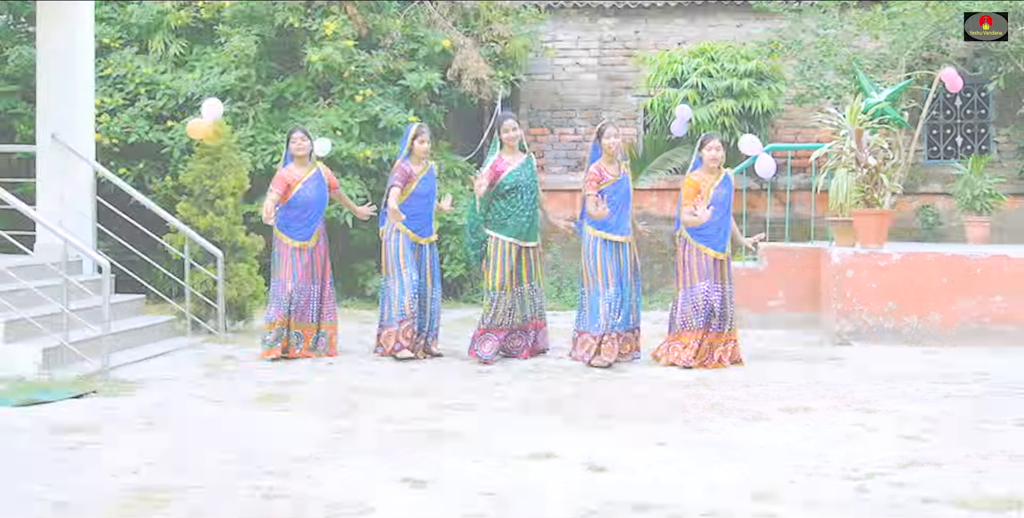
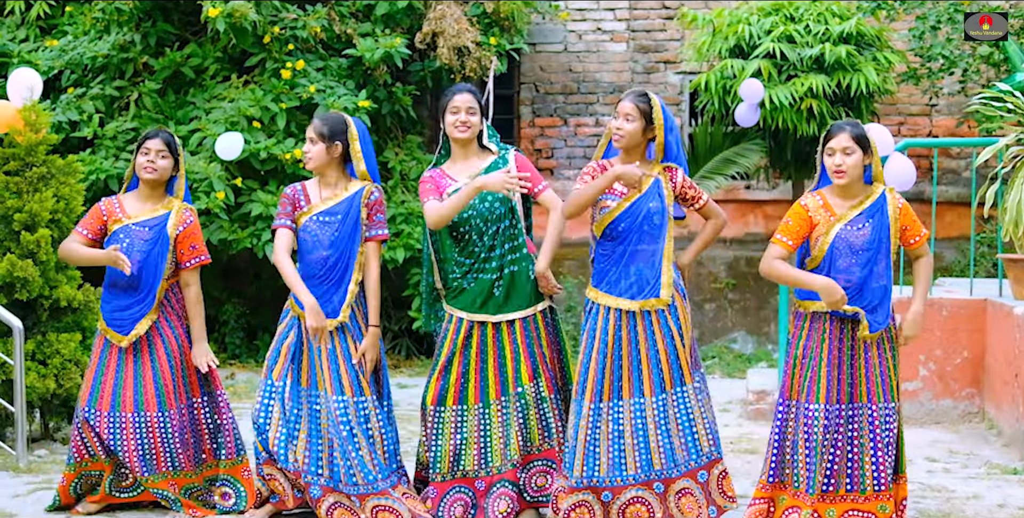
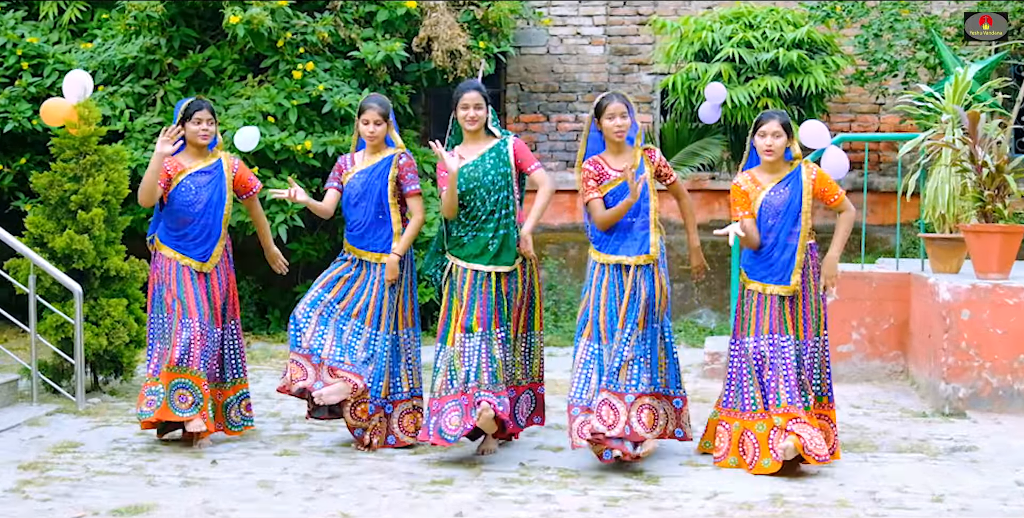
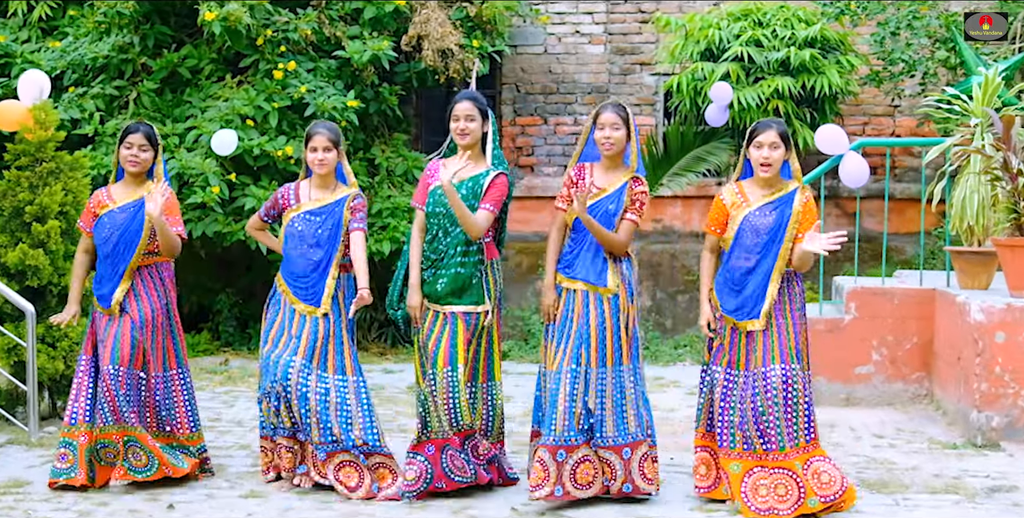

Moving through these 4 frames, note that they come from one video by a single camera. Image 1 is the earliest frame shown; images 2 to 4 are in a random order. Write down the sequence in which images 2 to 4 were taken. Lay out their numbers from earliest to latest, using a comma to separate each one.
3, 4, 2
